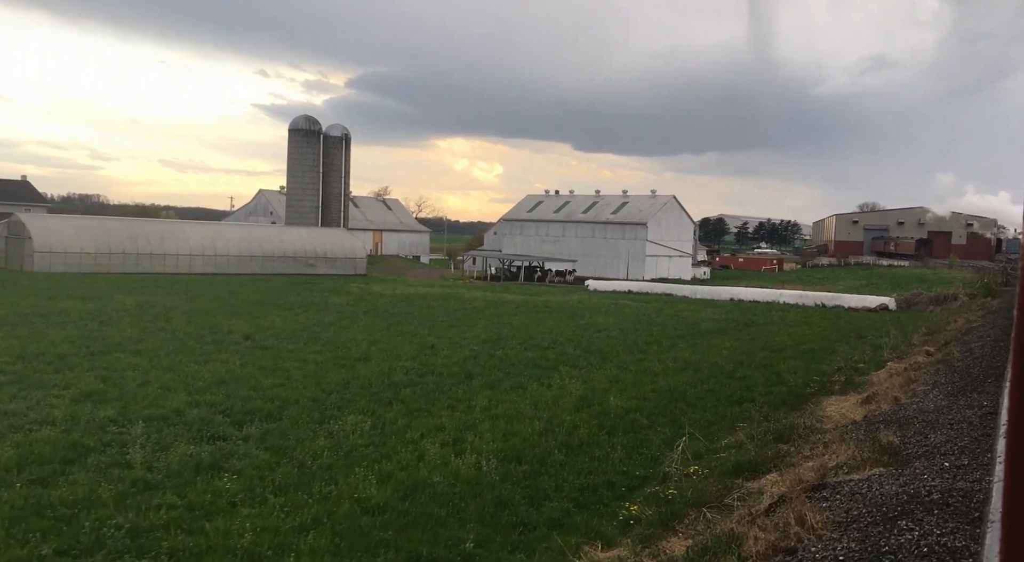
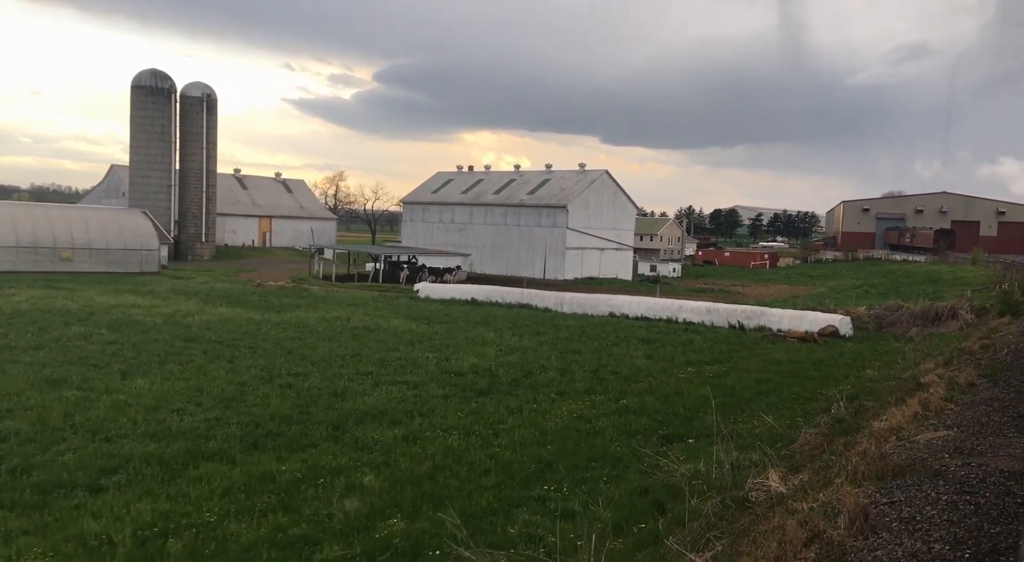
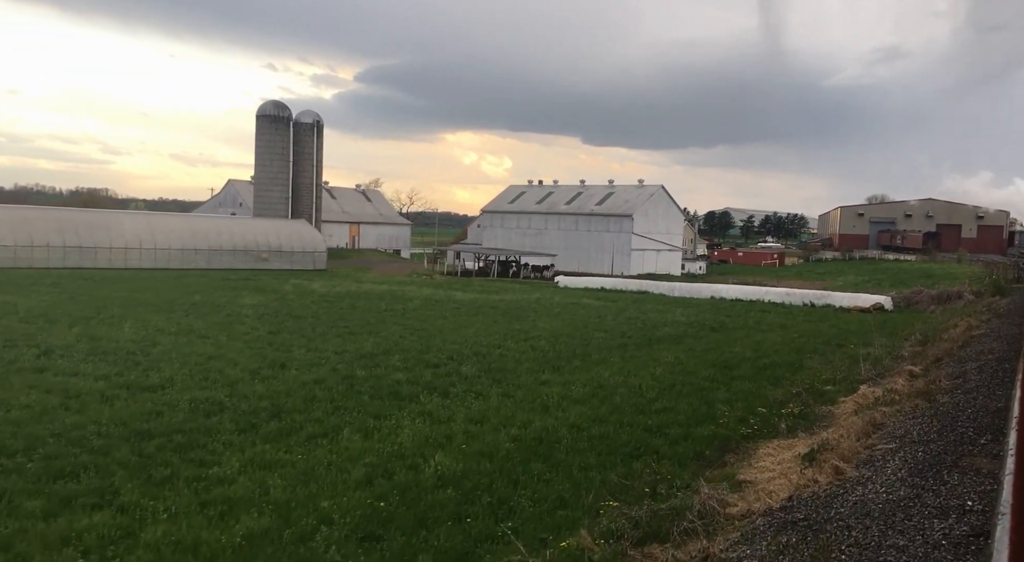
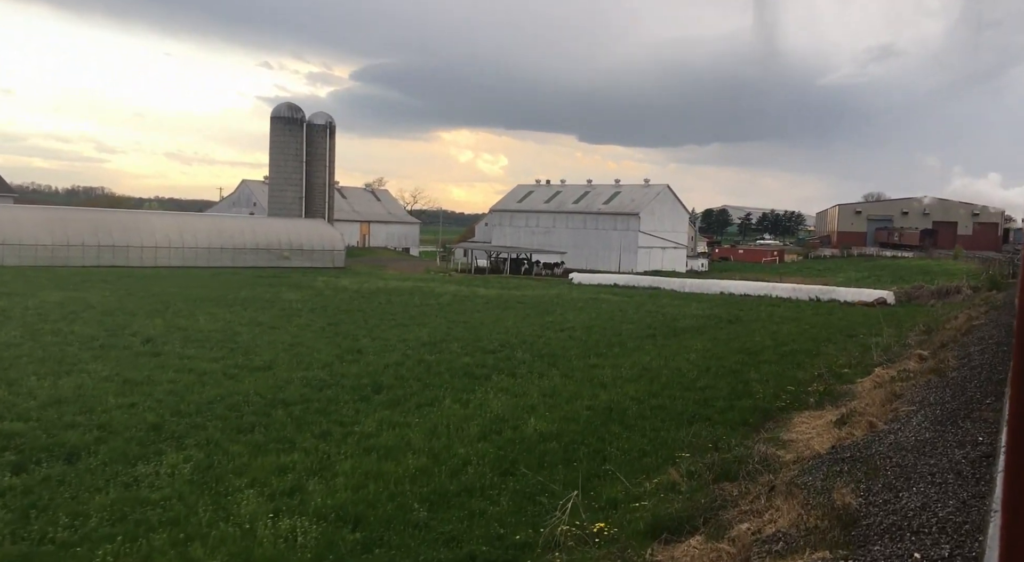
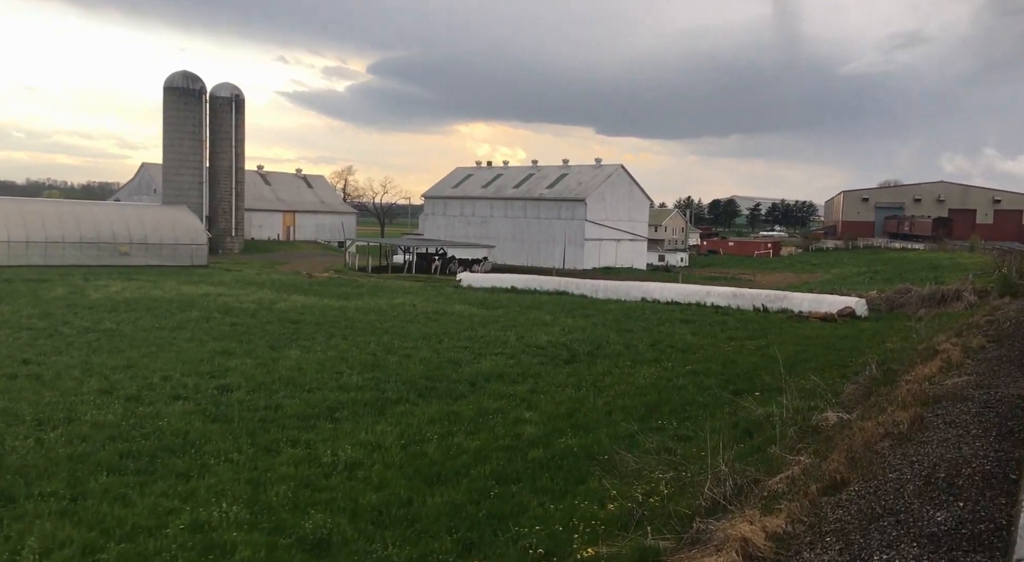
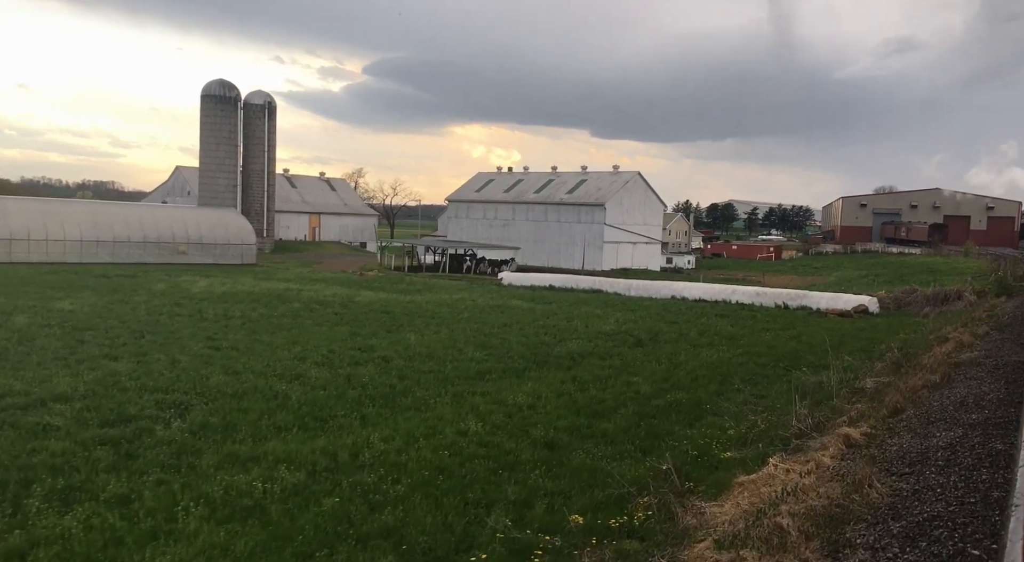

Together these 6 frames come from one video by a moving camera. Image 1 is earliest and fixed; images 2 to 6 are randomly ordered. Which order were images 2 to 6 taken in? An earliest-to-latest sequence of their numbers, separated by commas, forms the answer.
4, 3, 6, 5, 2
